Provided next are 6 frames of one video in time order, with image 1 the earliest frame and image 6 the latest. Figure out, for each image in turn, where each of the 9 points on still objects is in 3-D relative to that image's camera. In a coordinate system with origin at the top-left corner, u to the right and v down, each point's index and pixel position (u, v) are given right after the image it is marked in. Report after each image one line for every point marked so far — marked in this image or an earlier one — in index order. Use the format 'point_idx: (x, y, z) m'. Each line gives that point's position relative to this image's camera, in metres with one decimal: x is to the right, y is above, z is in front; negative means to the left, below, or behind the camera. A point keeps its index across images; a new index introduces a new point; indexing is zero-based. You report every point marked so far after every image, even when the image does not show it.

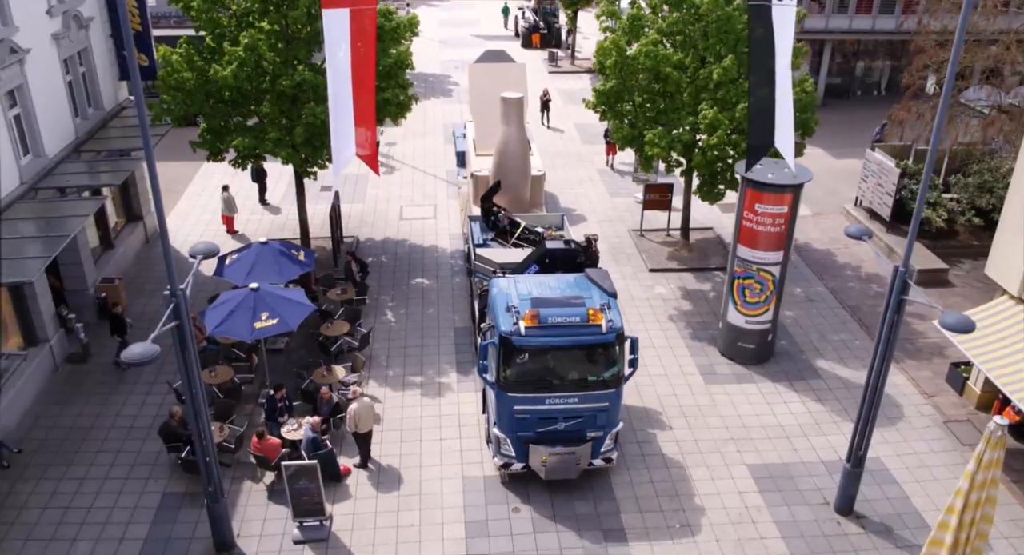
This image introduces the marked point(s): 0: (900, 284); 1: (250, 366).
0: (+5.4, -0.1, +11.1) m
1: (-5.1, -1.7, +15.7) m
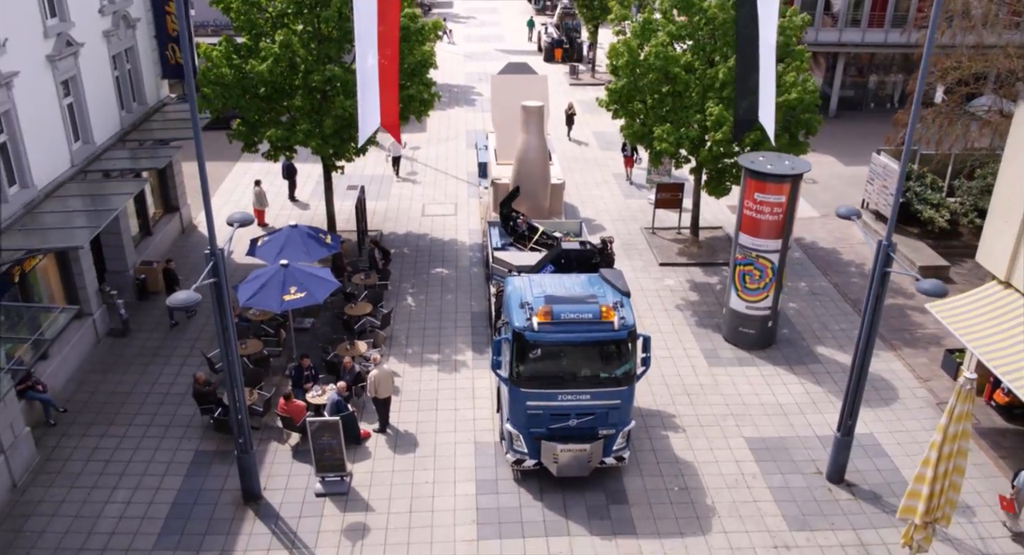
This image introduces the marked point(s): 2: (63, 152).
0: (+5.5, +0.3, +11.9) m
1: (-4.9, -1.3, +16.7) m
2: (-9.1, +2.5, +16.3) m
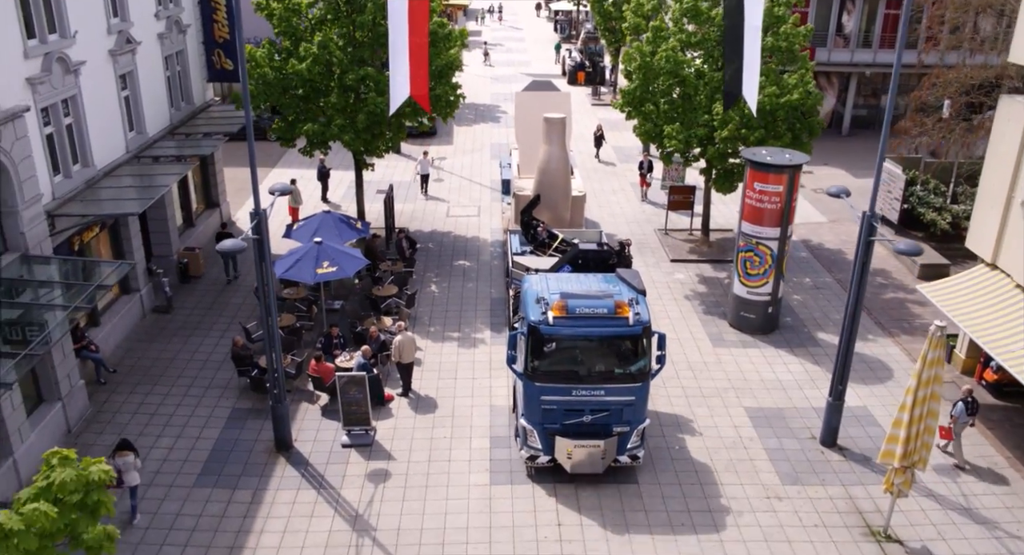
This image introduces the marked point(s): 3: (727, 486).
0: (+5.7, +0.8, +12.9) m
1: (-4.5, -0.8, +18.0) m
2: (-8.7, +3.1, +17.8) m
3: (+3.6, -3.5, +13.6) m
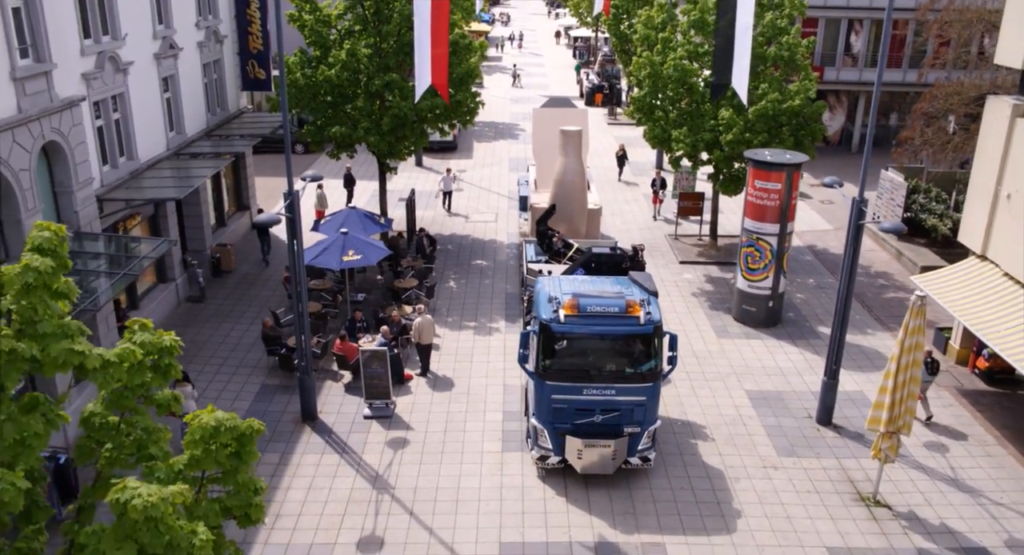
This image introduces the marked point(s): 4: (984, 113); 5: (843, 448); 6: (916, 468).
0: (+6.0, +1.1, +13.8) m
1: (-4.2, -0.6, +19.1) m
2: (-8.3, +3.3, +19.1) m
3: (+3.8, -3.2, +14.4) m
4: (+9.5, +3.3, +16.2) m
5: (+6.0, -3.1, +14.6) m
6: (+7.0, -3.3, +14.0) m
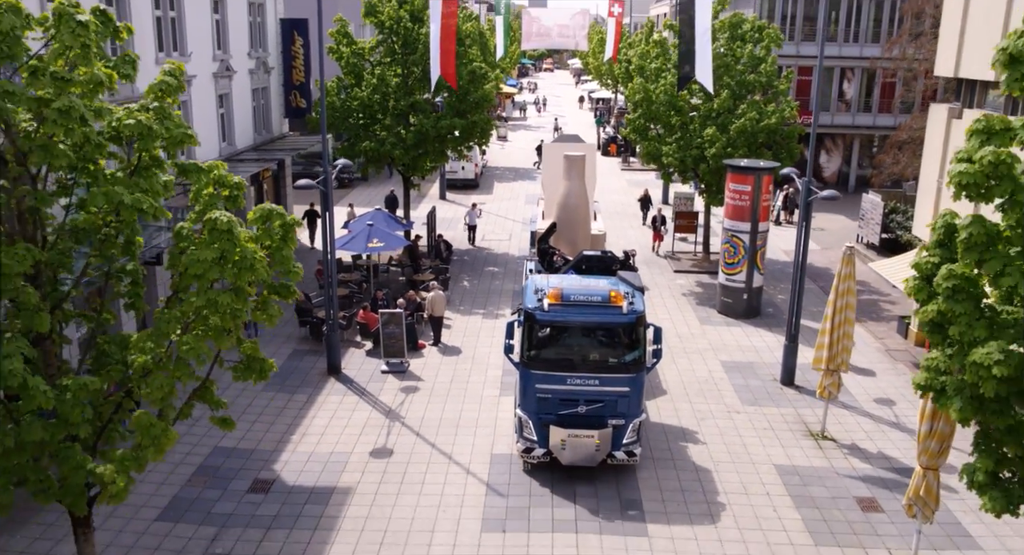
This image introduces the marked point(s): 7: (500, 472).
0: (+5.9, +1.7, +16.1) m
1: (-4.1, -0.3, +21.5) m
2: (-8.1, +3.6, +22.1) m
3: (+3.7, -2.6, +16.3) m
4: (+9.6, +3.7, +18.5) m
5: (+5.9, -2.5, +16.4) m
6: (+6.9, -2.7, +15.8) m
7: (-0.2, -3.3, +13.7) m
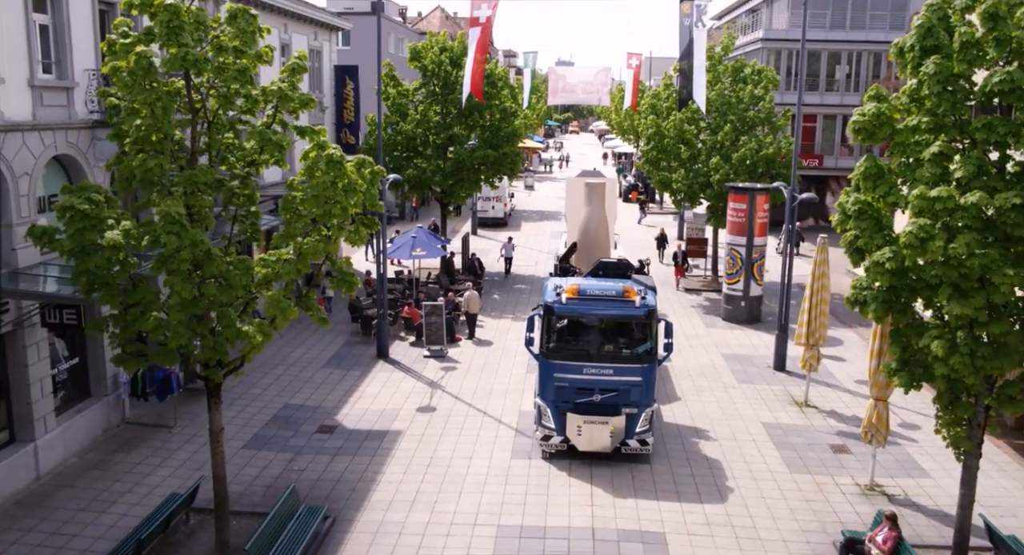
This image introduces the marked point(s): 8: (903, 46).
0: (+6.5, +1.9, +18.7) m
1: (-3.3, -0.5, +24.3) m
2: (-7.3, +3.4, +25.3) m
3: (+4.3, -2.4, +18.7) m
4: (+10.3, +3.6, +21.2) m
5: (+6.5, -2.4, +18.7) m
6: (+7.5, -2.6, +18.0) m
7: (+0.3, -2.9, +16.2) m
8: (+4.6, +2.7, +9.4) m
